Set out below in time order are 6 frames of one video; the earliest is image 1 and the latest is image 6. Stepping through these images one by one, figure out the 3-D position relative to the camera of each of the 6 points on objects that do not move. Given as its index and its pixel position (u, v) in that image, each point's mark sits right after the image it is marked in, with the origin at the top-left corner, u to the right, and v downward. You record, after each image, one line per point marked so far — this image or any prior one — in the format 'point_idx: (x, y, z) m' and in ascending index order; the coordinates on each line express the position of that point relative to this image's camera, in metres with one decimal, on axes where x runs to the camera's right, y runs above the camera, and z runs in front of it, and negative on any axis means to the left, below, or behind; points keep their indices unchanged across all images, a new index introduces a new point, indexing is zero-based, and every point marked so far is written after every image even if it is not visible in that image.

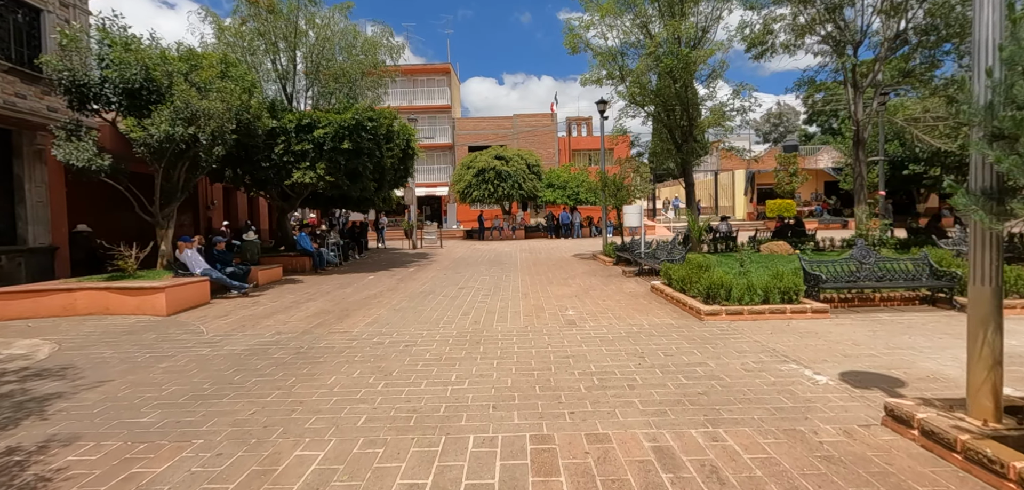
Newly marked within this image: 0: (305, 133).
0: (-5.7, +3.1, +13.1) m
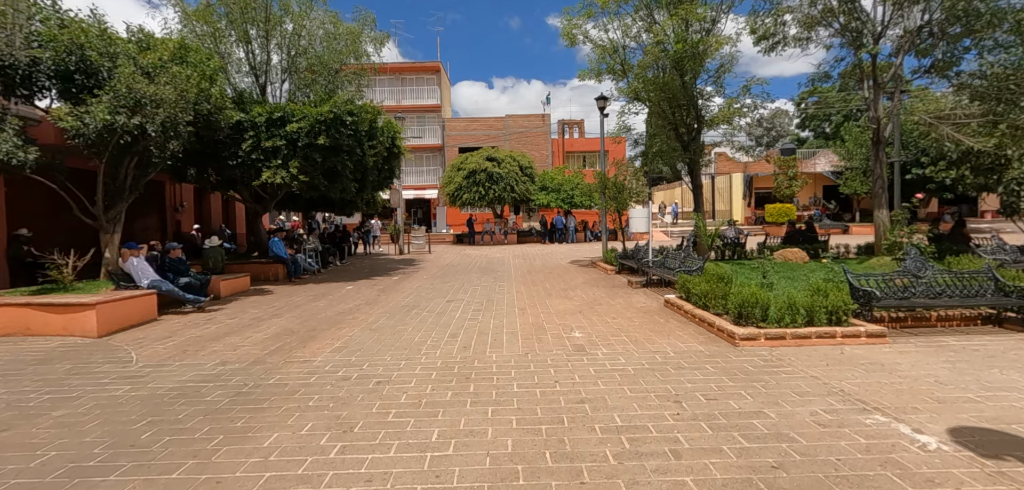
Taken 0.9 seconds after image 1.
0: (-5.8, +2.9, +11.8) m
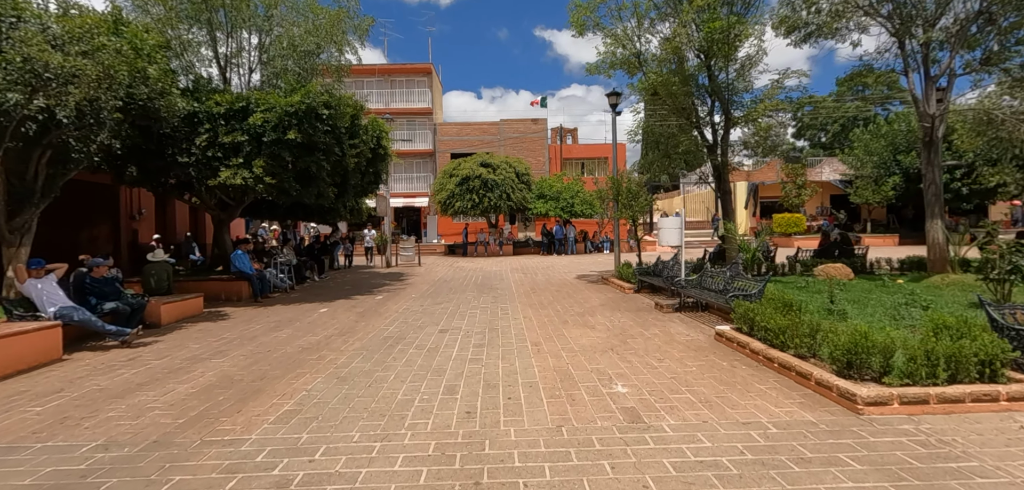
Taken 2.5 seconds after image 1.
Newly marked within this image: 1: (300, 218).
0: (-5.7, +2.6, +10.0) m
1: (-7.3, +0.9, +16.4) m
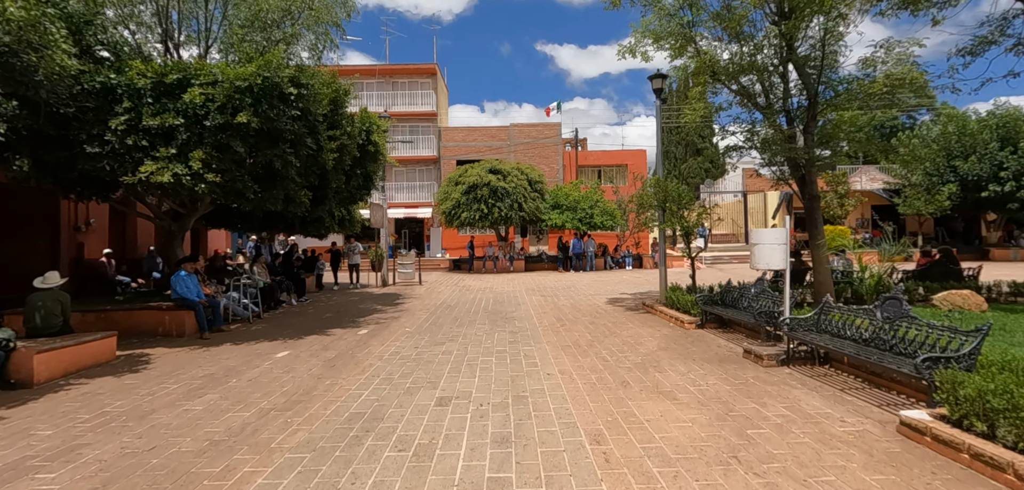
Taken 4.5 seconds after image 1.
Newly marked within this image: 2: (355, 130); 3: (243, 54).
0: (-5.3, +2.3, +7.5) m
1: (-6.8, +0.5, +13.8) m
2: (-3.5, +2.6, +10.8) m
3: (-4.6, +3.3, +8.4) m
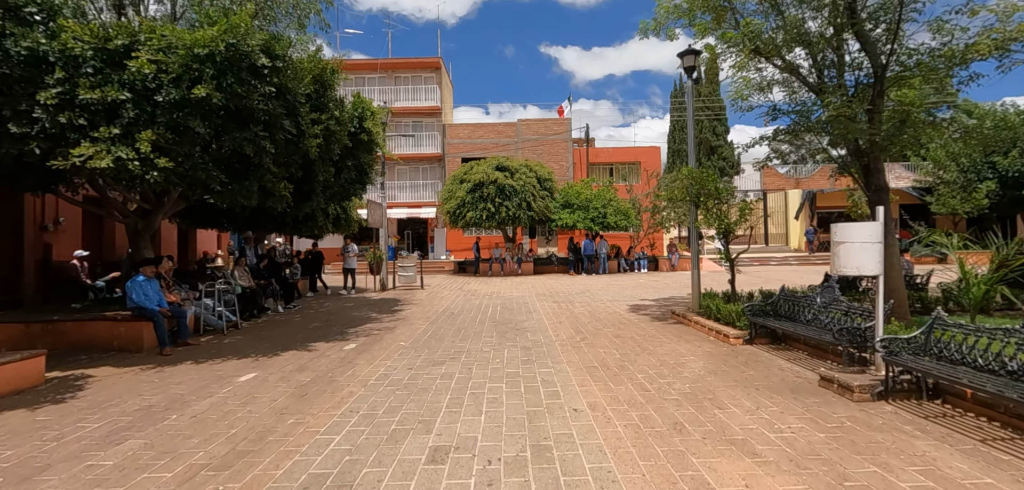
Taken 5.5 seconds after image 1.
0: (-5.1, +2.3, +6.2) m
1: (-6.5, +0.4, +12.6) m
2: (-3.3, +2.6, +9.6) m
3: (-4.5, +3.3, +7.1) m
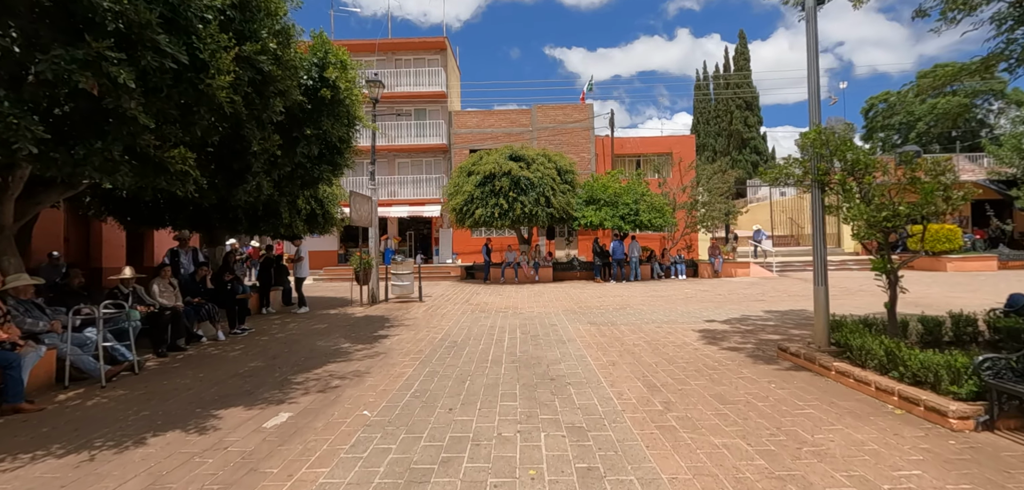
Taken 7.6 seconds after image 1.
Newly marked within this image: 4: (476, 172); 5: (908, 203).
0: (-4.8, +2.3, +3.2) m
1: (-6.1, +0.4, +9.5) m
2: (-2.9, +2.5, +6.4) m
3: (-4.1, +3.3, +4.1) m
4: (-1.5, +3.0, +19.9) m
5: (+4.6, +0.5, +6.0) m
